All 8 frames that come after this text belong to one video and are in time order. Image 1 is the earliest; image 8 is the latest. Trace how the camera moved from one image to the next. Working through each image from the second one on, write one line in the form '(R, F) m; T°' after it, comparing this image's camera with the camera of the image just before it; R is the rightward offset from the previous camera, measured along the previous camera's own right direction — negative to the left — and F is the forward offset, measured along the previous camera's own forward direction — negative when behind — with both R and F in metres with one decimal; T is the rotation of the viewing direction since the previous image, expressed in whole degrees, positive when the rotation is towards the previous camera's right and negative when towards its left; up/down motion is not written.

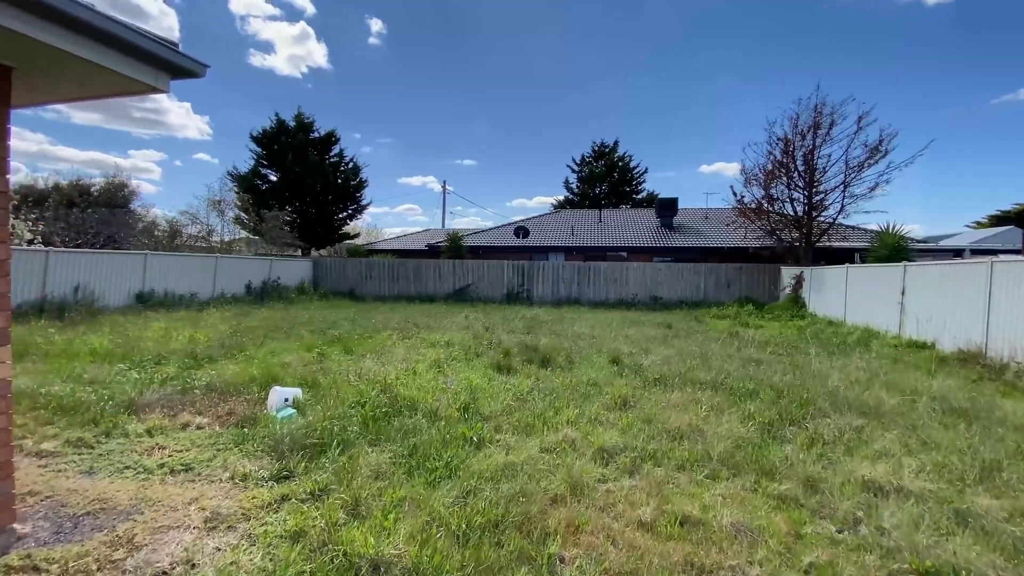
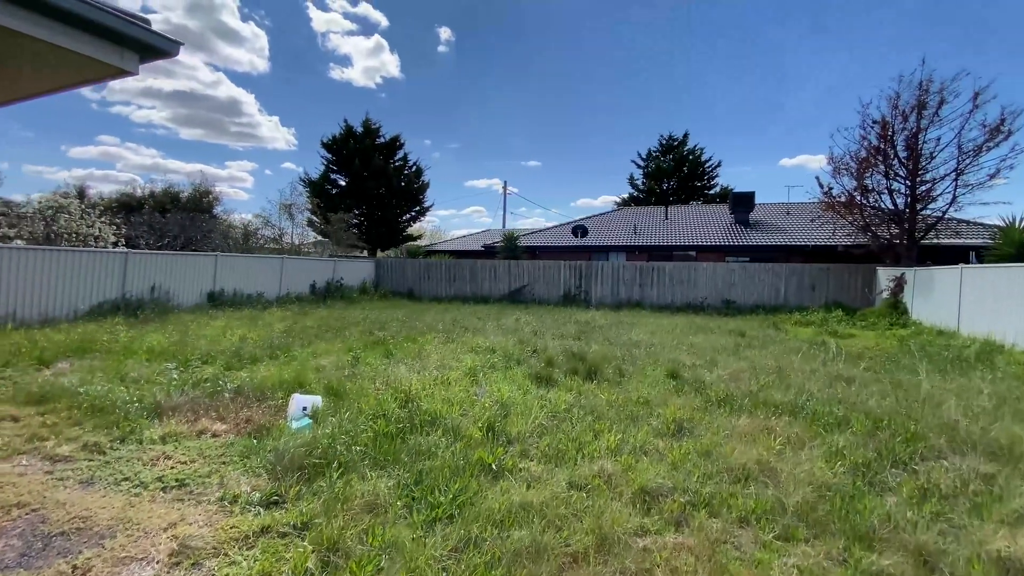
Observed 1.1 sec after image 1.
(+0.2, +0.5) m; -8°
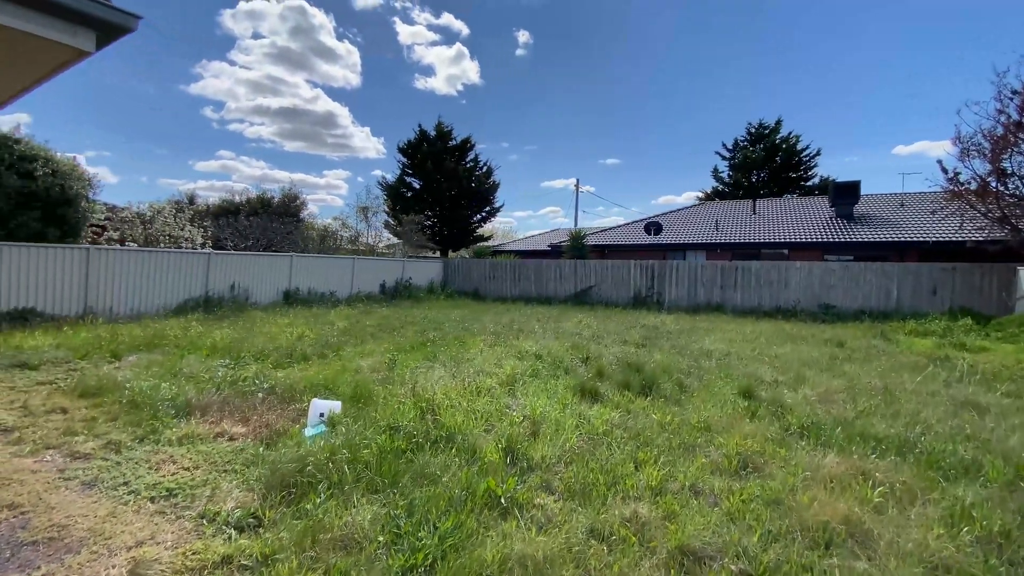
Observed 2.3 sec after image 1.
(+0.3, +0.5) m; -9°
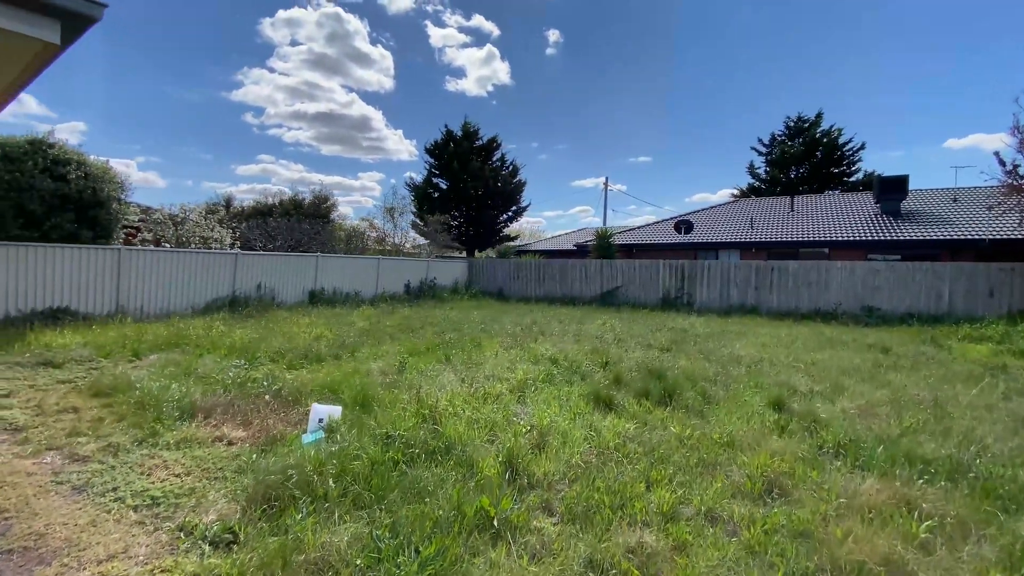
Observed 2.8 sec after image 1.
(+0.2, +0.2) m; -4°
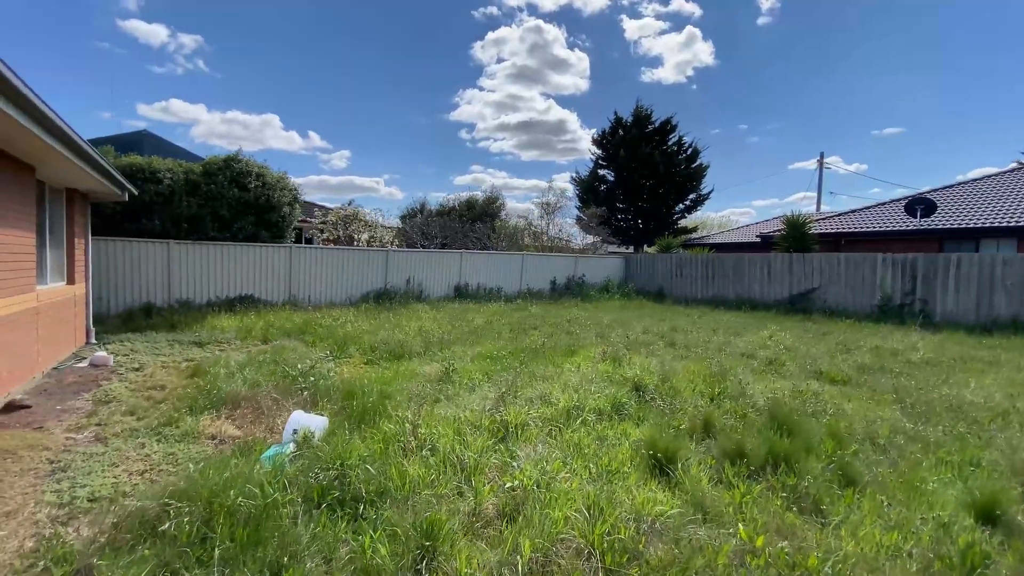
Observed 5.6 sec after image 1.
(+1.1, +1.2) m; -23°
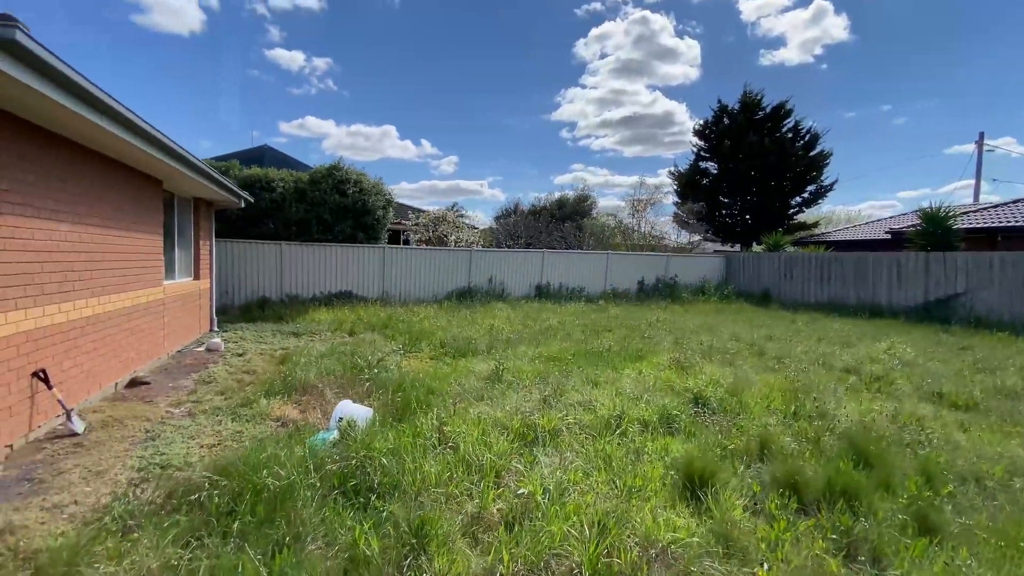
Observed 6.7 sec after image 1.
(+0.4, +0.1) m; -12°
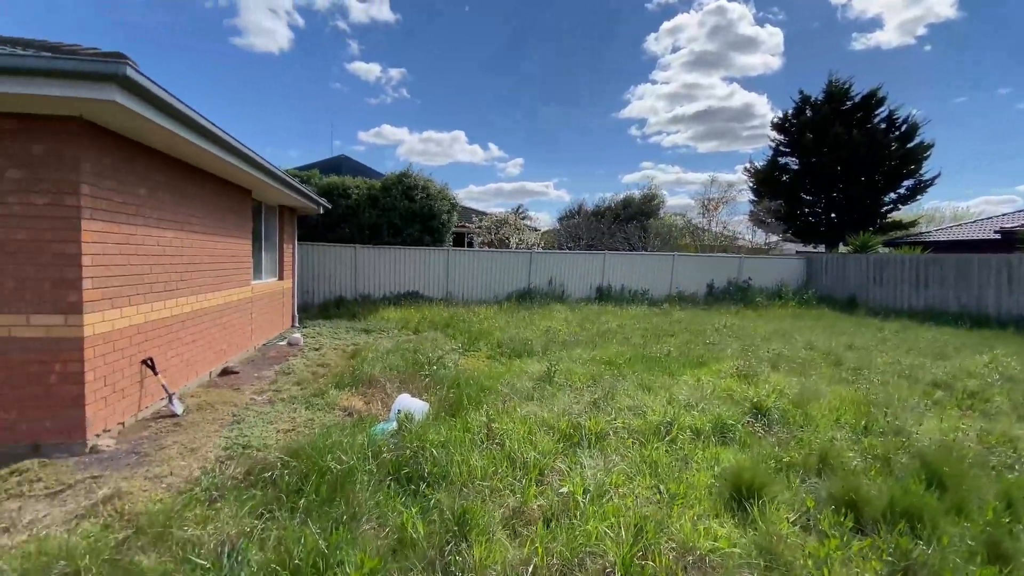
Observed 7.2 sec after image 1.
(+0.1, -0.1) m; -8°
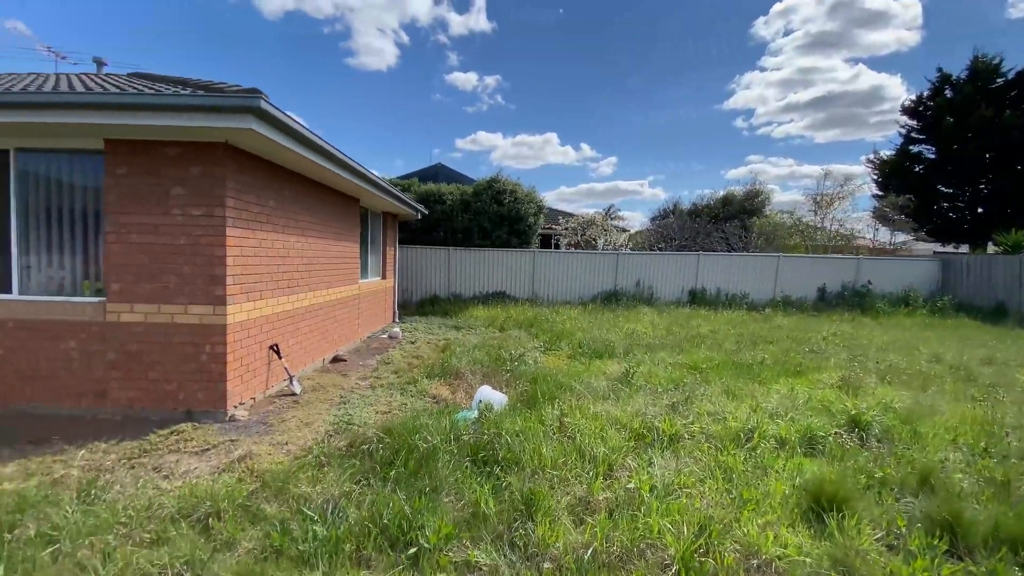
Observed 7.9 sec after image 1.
(+0.1, -0.1) m; -11°
